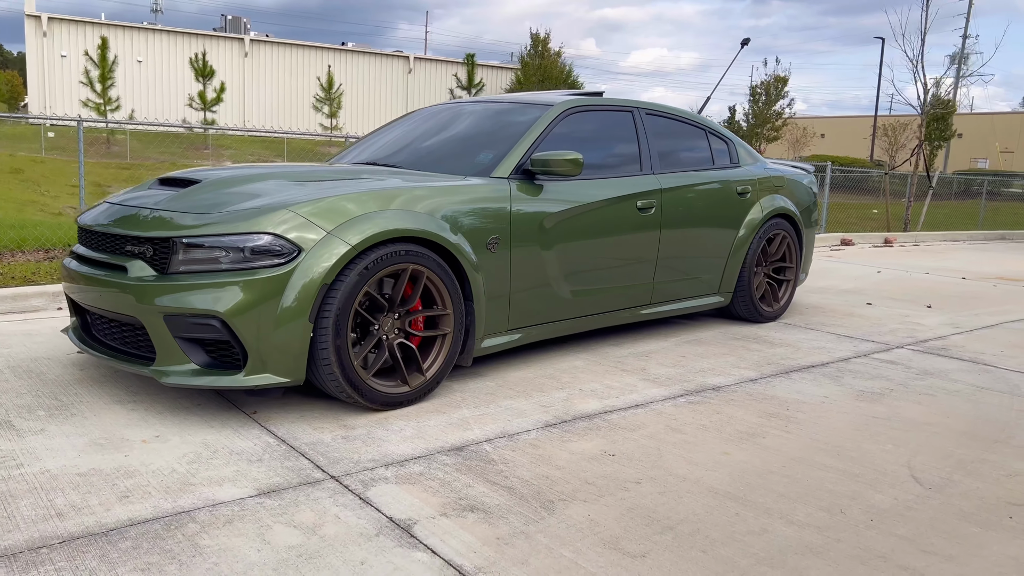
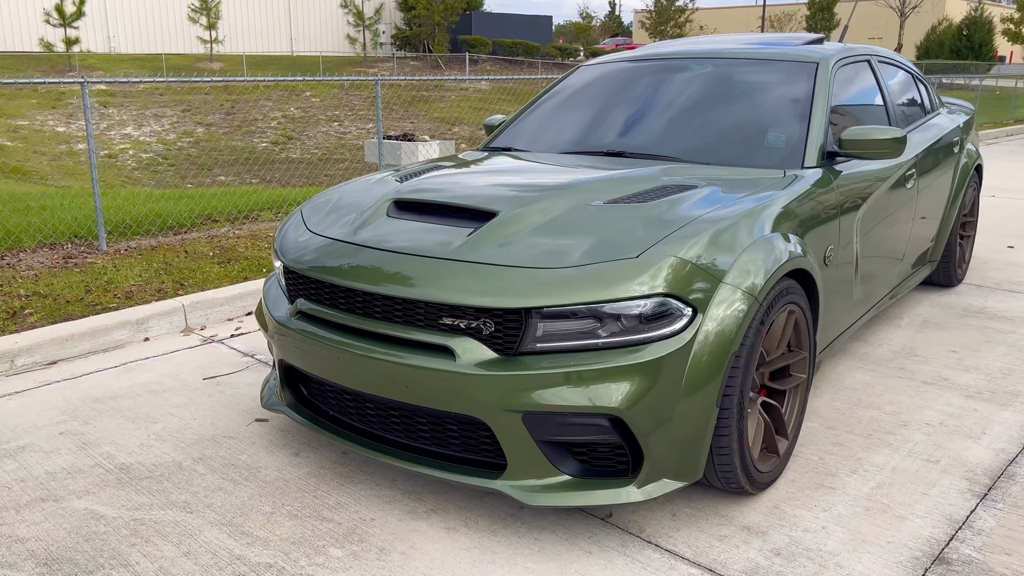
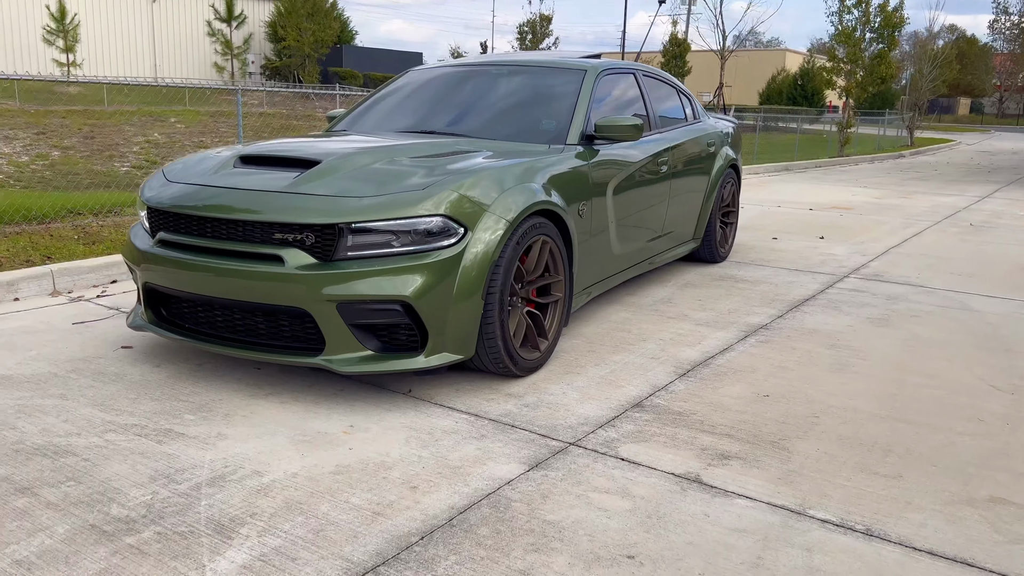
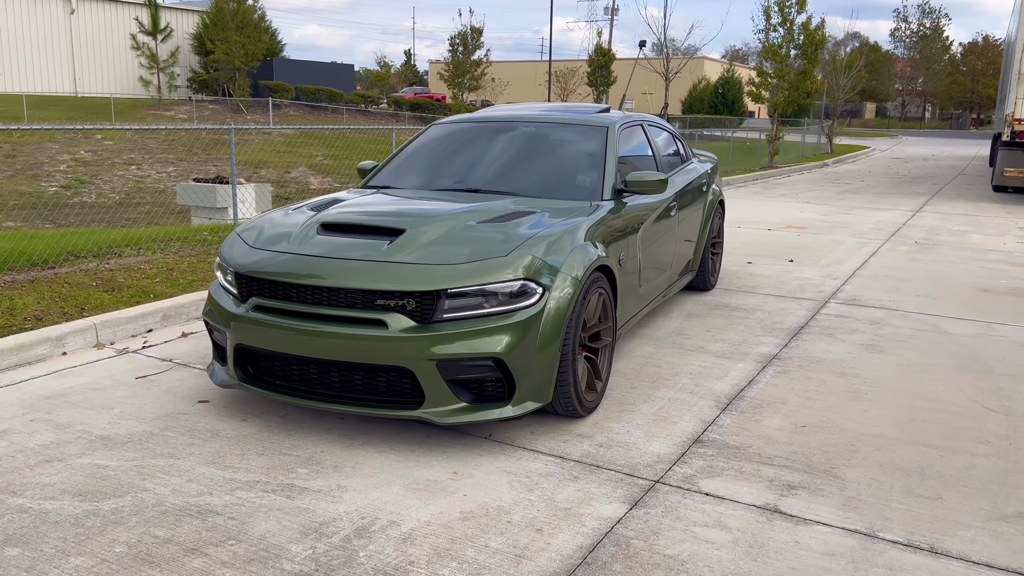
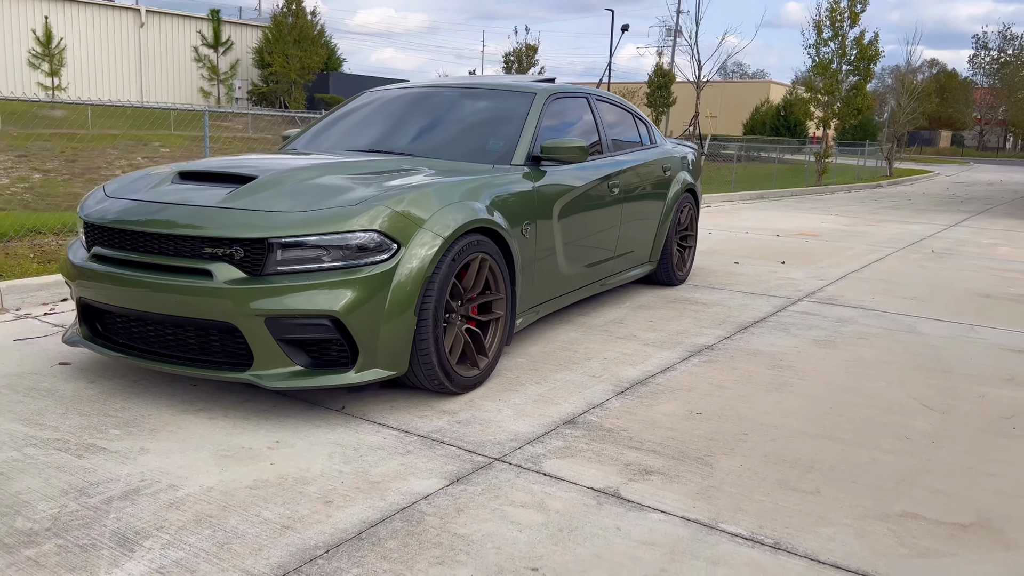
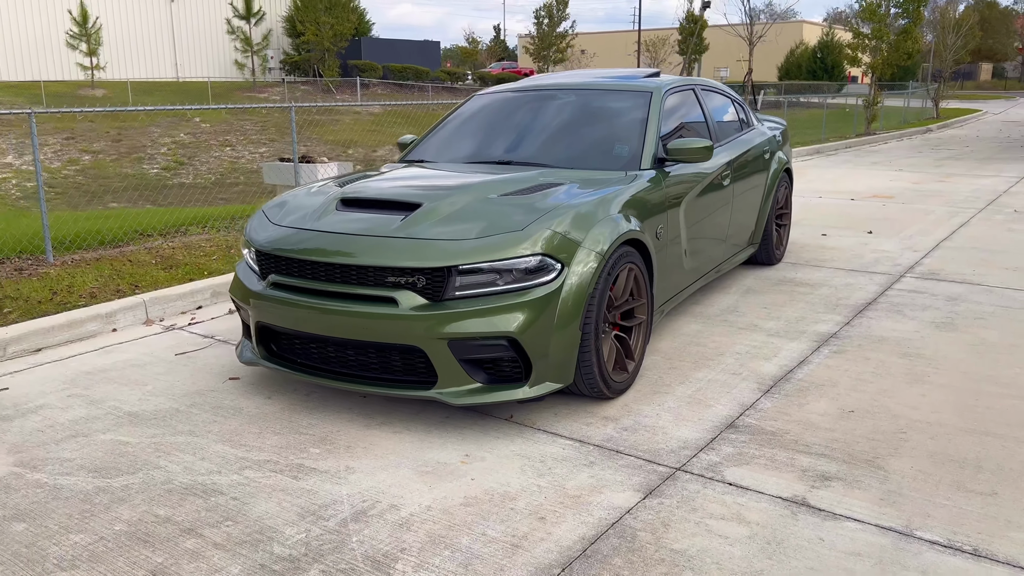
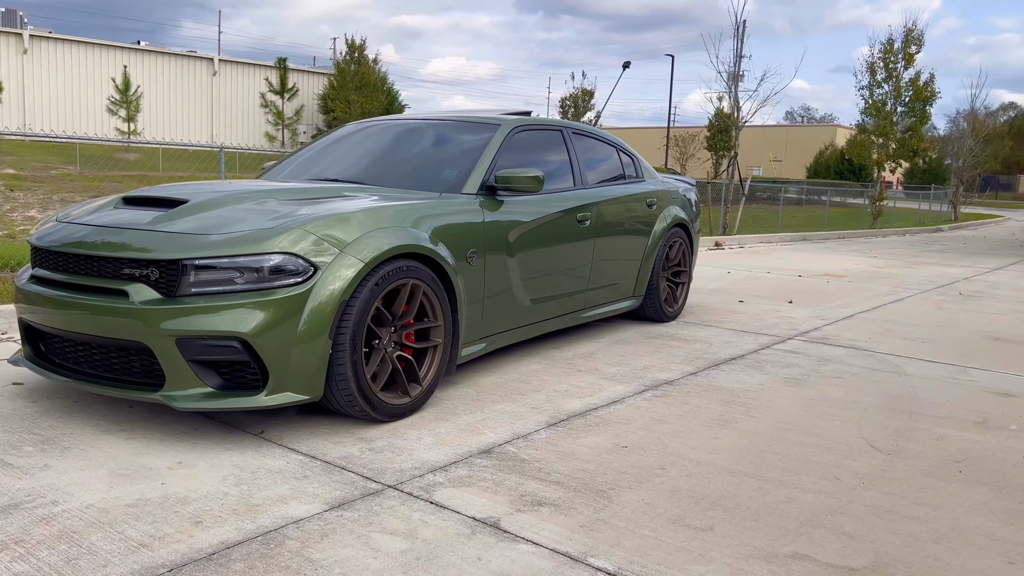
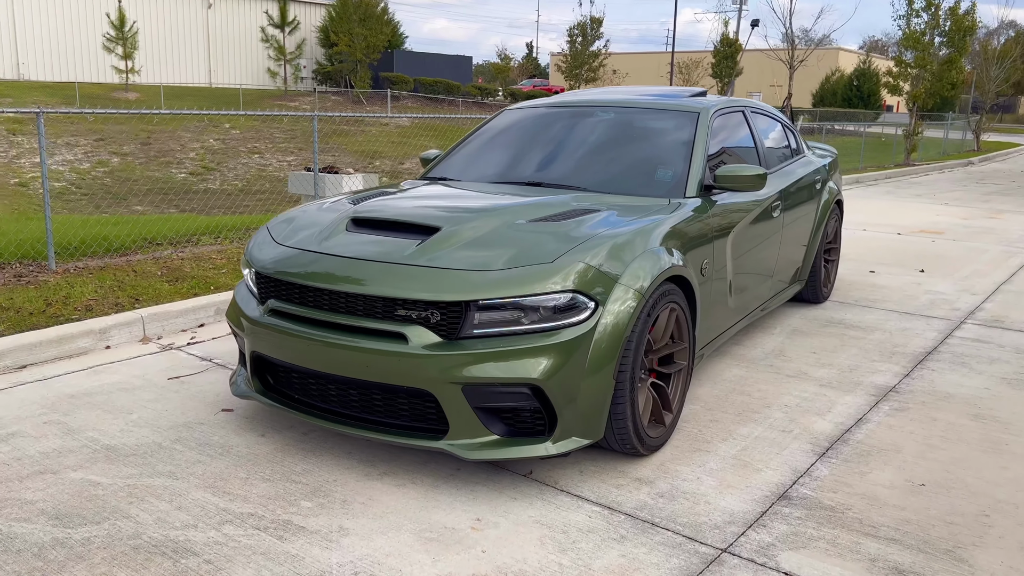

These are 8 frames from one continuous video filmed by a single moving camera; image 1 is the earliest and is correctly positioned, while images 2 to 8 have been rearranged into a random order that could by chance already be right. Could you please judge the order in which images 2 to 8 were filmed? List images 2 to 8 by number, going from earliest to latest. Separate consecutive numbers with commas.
7, 5, 3, 6, 4, 8, 2
